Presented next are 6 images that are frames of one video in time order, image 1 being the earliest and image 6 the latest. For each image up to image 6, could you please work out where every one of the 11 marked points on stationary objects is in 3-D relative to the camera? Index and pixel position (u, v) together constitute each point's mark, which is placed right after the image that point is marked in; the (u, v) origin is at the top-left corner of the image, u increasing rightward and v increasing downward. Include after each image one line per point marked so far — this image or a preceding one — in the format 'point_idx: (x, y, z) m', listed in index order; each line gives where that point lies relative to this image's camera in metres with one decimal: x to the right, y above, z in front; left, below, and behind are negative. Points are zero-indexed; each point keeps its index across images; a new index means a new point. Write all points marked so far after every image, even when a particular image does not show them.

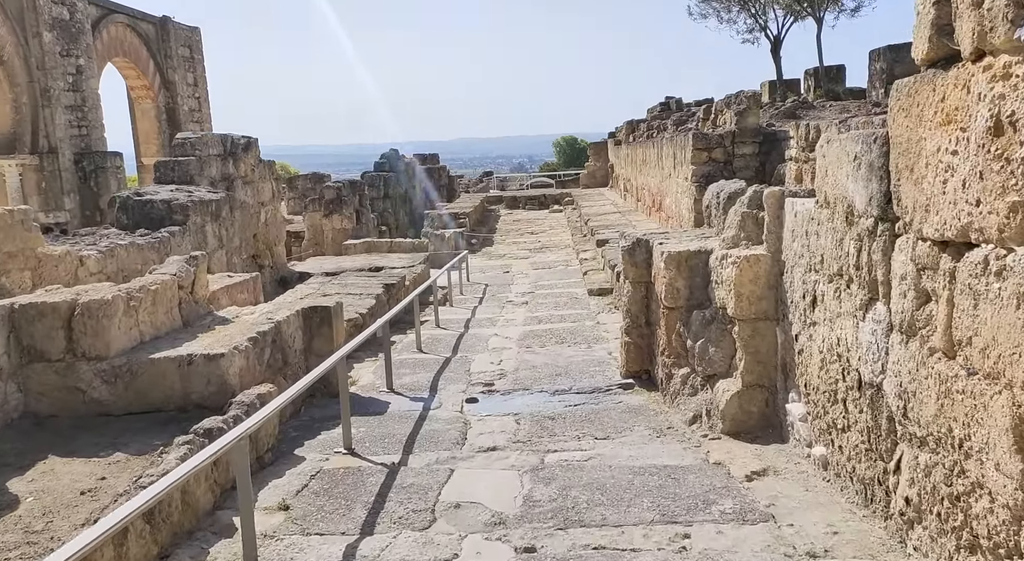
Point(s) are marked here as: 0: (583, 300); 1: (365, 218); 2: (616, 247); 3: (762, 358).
0: (+0.7, -0.2, +8.6) m
1: (-2.6, +1.1, +15.4) m
2: (+1.1, +0.4, +9.4) m
3: (+1.1, -0.3, +3.6) m
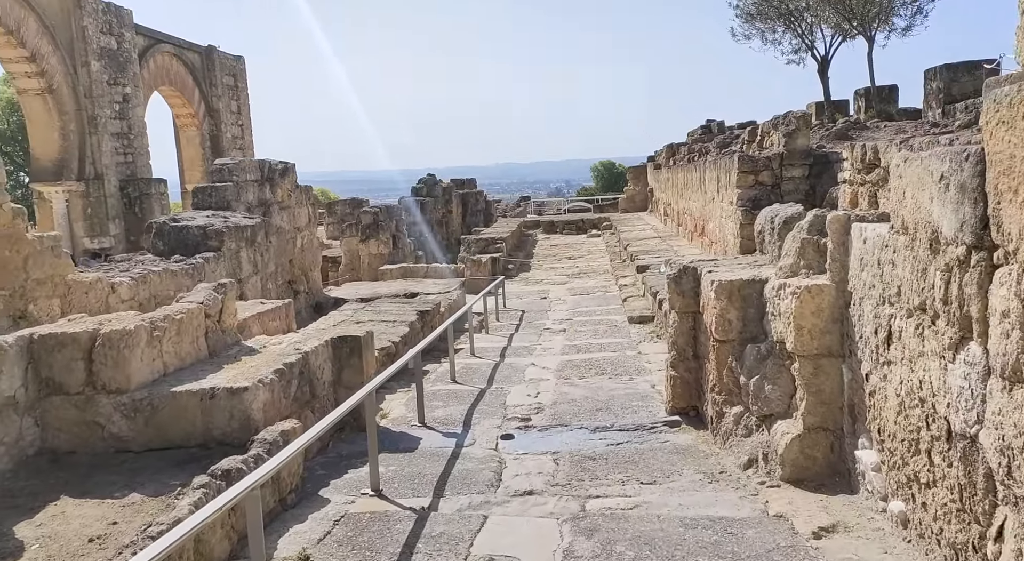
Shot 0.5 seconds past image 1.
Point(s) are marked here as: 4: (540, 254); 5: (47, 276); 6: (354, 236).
0: (+1.1, -0.5, +8.3) m
1: (-2.0, +0.7, +15.3) m
2: (+1.5, +0.1, +9.1) m
3: (+1.2, -0.5, +3.3) m
4: (+0.5, +0.5, +16.2) m
5: (-3.0, 0.0, +5.5) m
6: (-2.6, +0.7, +14.1) m
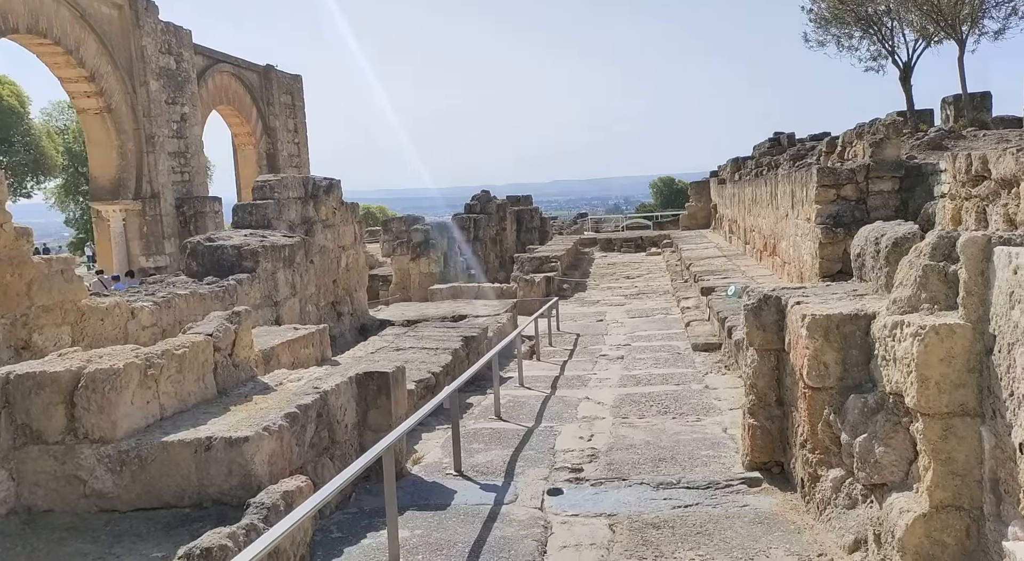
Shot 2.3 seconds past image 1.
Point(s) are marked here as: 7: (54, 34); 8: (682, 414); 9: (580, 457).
0: (+1.5, -0.7, +7.6) m
1: (-1.0, +0.4, +14.8) m
2: (+2.0, -0.1, +8.4) m
3: (+1.4, -0.6, +2.6) m
4: (+1.5, +0.1, +15.5) m
5: (-2.7, -0.1, +5.1) m
6: (-1.7, +0.4, +13.7) m
7: (-6.0, +3.2, +11.4) m
8: (+1.0, -0.8, +5.2) m
9: (+0.3, -0.9, +4.3) m
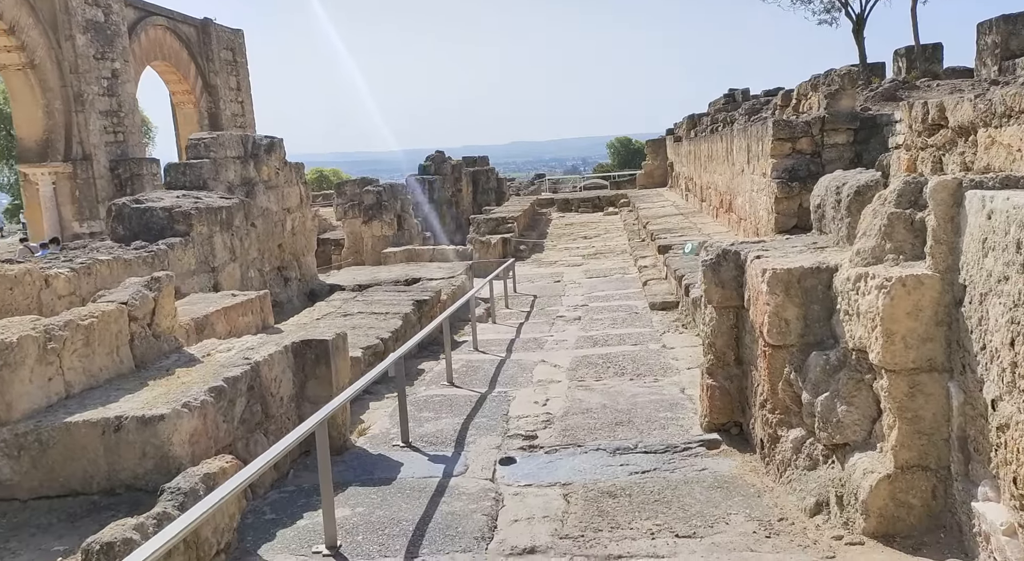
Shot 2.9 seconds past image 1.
0: (+1.2, -0.3, +7.5) m
1: (-1.8, +1.0, +14.5) m
2: (+1.6, +0.3, +8.2) m
3: (+1.2, -0.4, +2.5) m
4: (+0.7, +0.8, +15.3) m
5: (-2.9, 0.0, +4.7) m
6: (-2.4, +1.0, +13.4) m
7: (-6.7, +3.6, +10.7) m
8: (+0.8, -0.6, +5.1) m
9: (+0.1, -0.7, +4.1) m
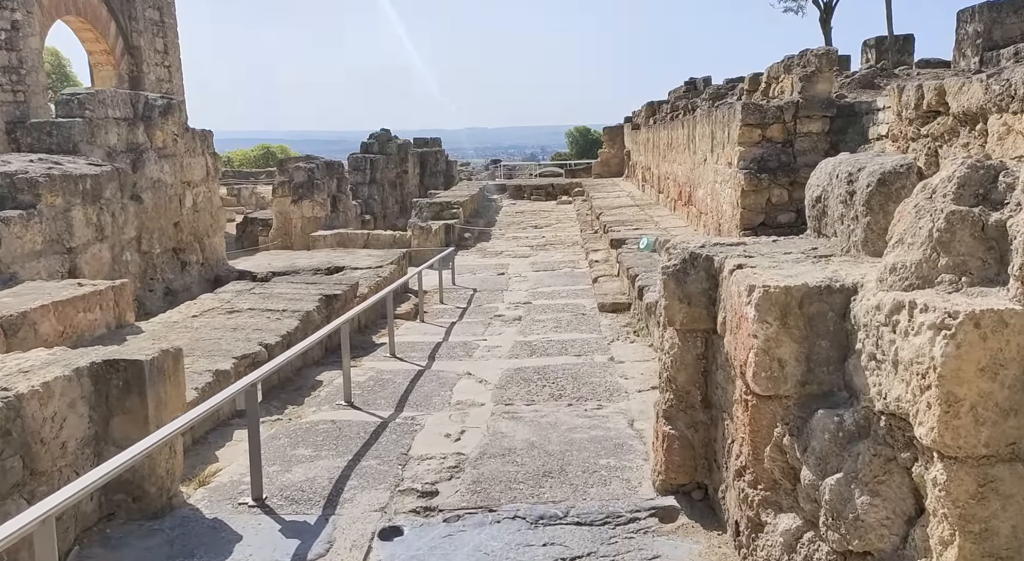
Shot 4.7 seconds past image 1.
0: (+0.6, -0.3, +6.6) m
1: (-2.6, +1.2, +13.4) m
2: (+1.0, +0.3, +7.3) m
3: (+0.9, -0.5, +1.6) m
4: (-0.2, +1.0, +14.4) m
5: (-3.3, +0.1, +3.6) m
6: (-3.2, +1.2, +12.2) m
7: (-7.2, +3.9, +9.3) m
8: (+0.3, -0.6, +4.2) m
9: (-0.3, -0.7, +3.1) m
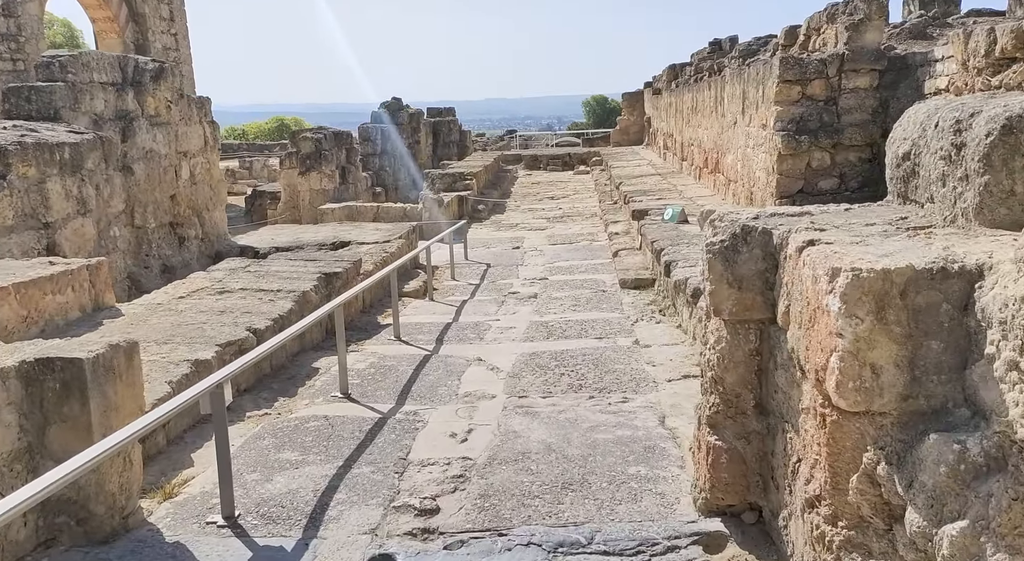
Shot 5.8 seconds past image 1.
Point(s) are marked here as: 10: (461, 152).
0: (+0.7, -0.1, +6.1) m
1: (-2.4, +1.6, +13.0) m
2: (+1.2, +0.5, +6.8) m
3: (+0.9, -0.5, +1.1) m
4: (+0.1, +1.4, +13.9) m
5: (-3.3, +0.2, +3.2) m
6: (-3.0, +1.5, +11.8) m
7: (-7.1, +4.1, +8.9) m
8: (+0.4, -0.5, +3.7) m
9: (-0.2, -0.6, +2.7) m
10: (-1.2, +2.9, +19.9) m
